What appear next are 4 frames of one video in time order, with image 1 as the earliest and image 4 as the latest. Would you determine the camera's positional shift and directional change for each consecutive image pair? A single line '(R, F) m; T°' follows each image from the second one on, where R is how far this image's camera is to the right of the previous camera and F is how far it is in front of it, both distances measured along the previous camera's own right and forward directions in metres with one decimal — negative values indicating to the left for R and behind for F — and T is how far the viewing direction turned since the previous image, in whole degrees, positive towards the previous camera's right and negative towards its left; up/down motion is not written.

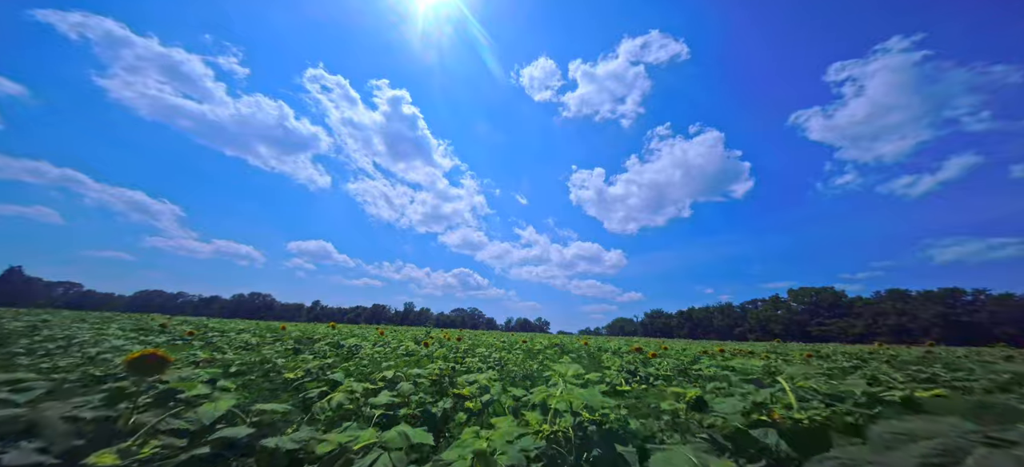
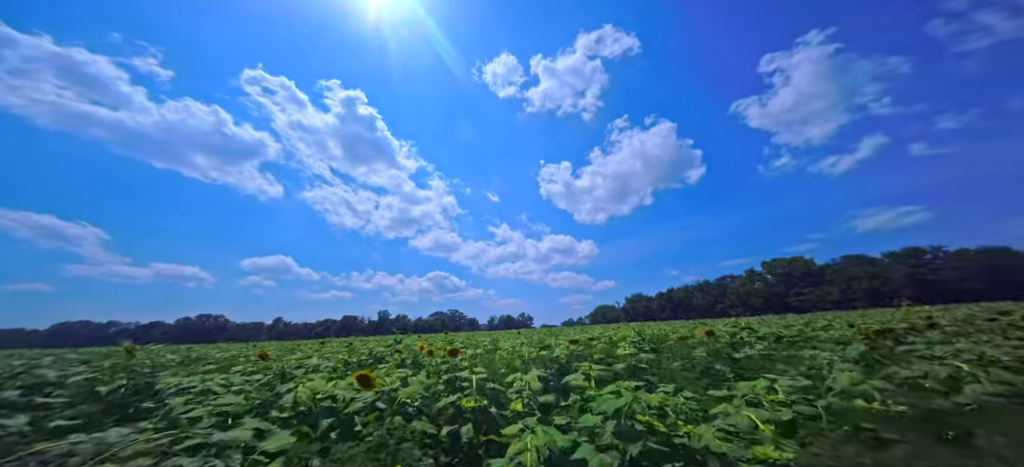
(-1.7, +2.1) m; +5°
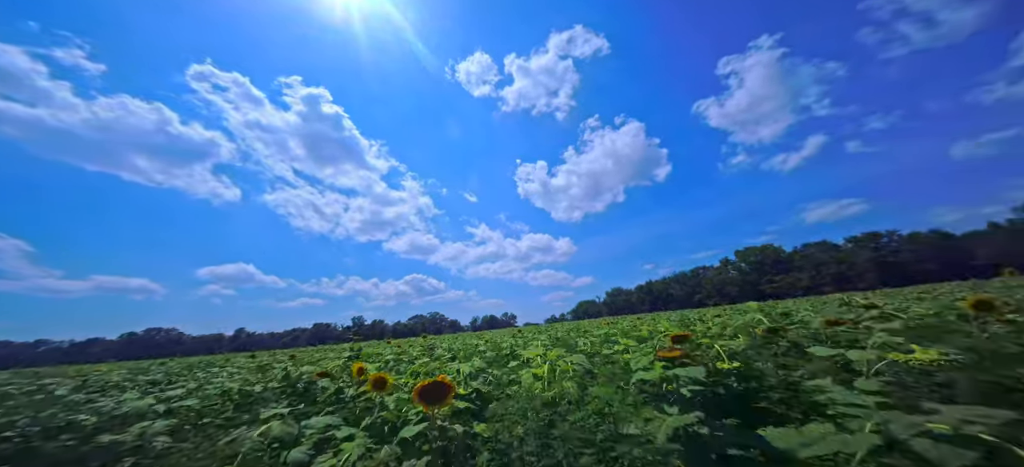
(-1.6, +0.5) m; +4°
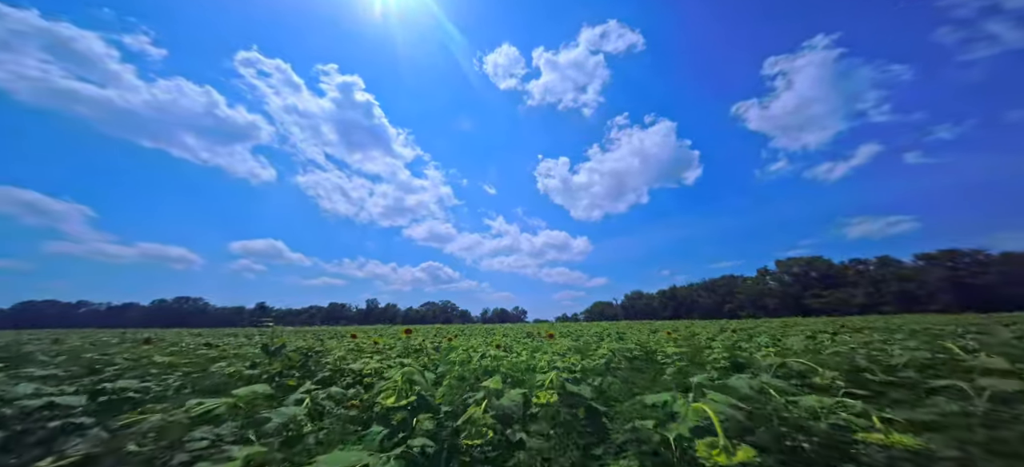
(-0.2, +3.7) m; -3°
